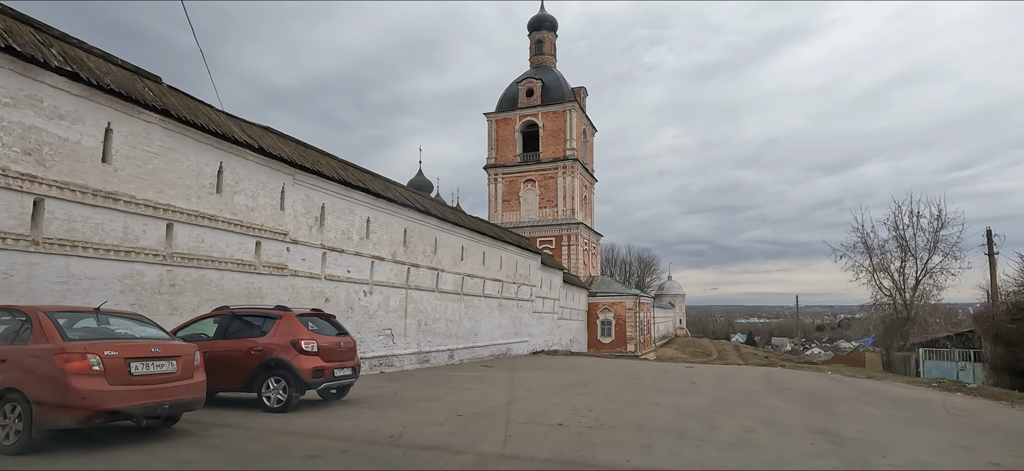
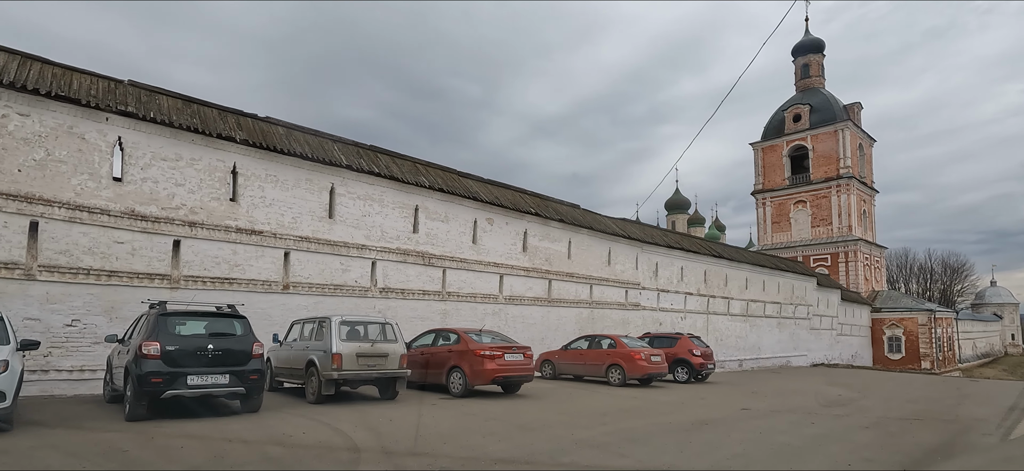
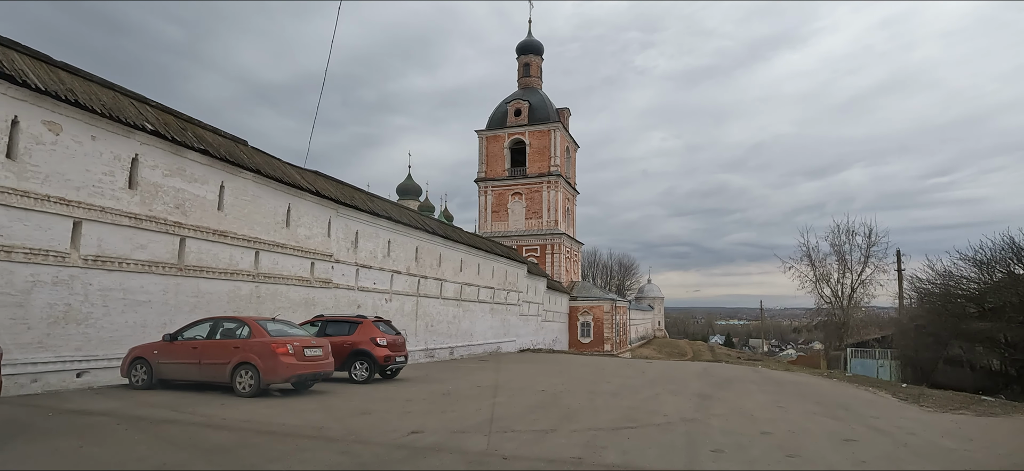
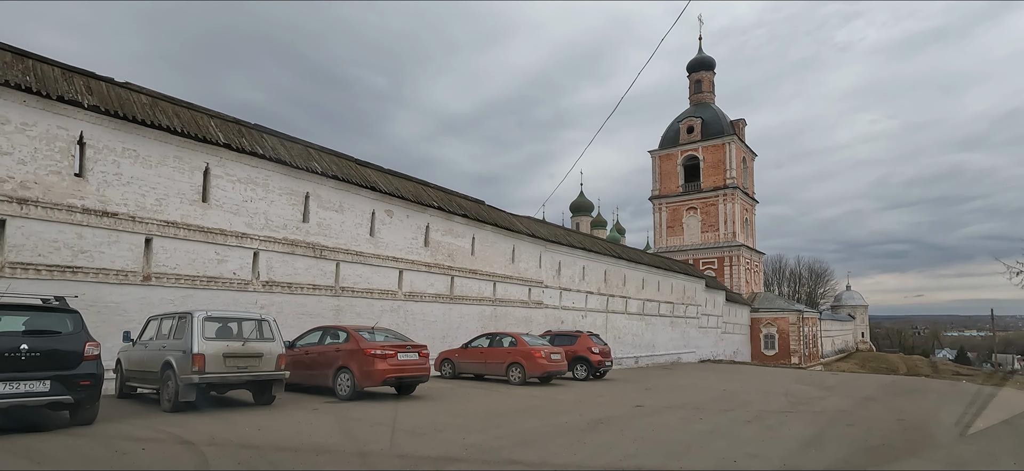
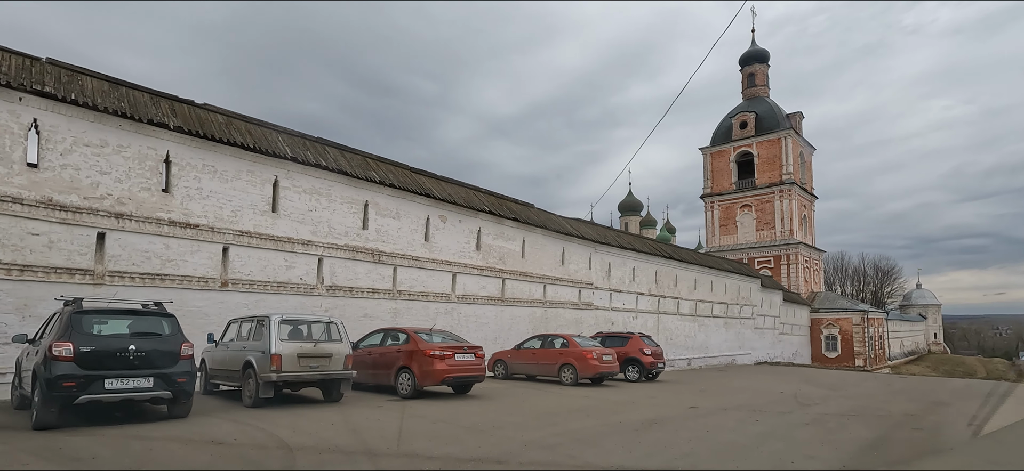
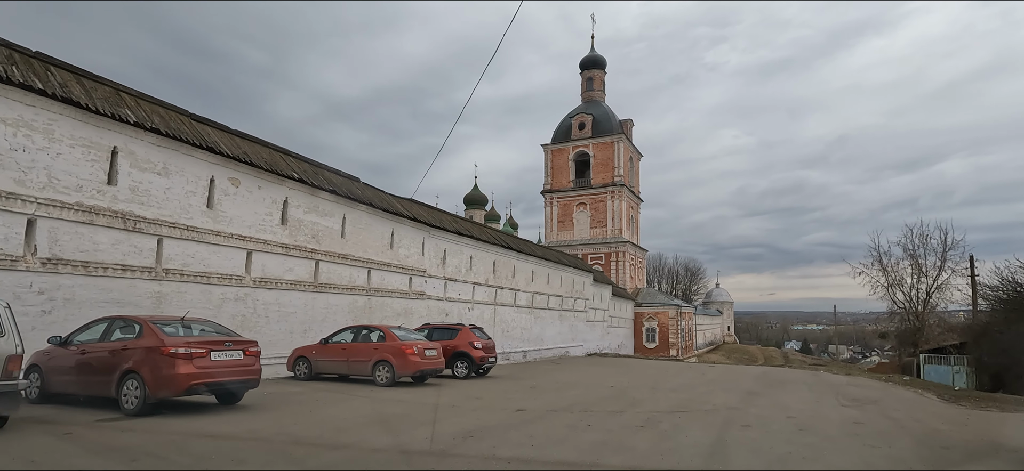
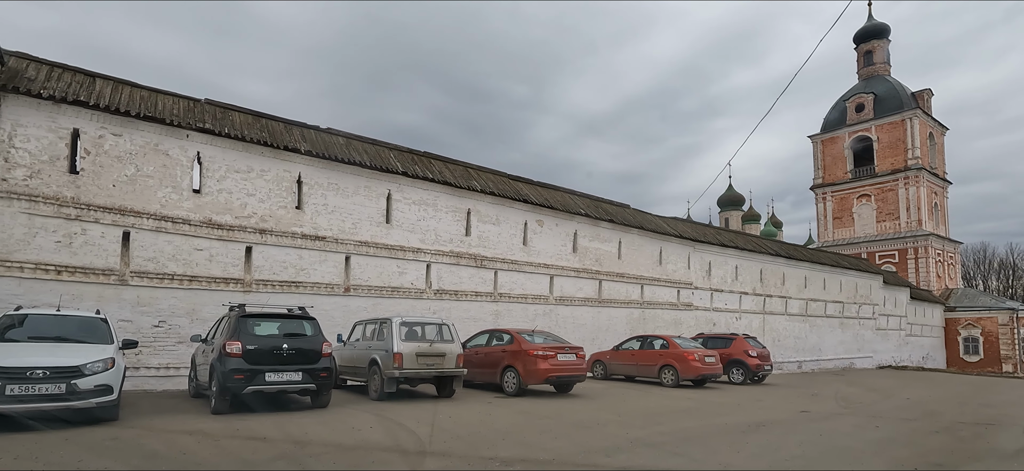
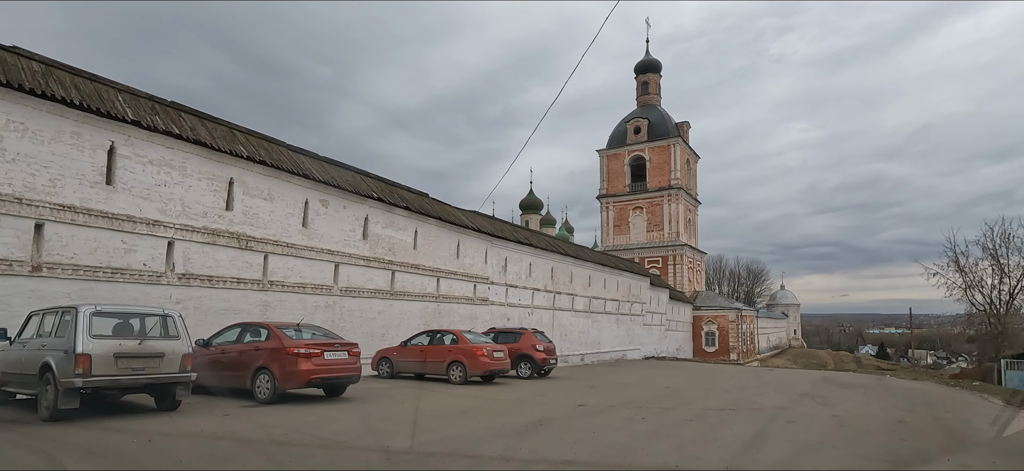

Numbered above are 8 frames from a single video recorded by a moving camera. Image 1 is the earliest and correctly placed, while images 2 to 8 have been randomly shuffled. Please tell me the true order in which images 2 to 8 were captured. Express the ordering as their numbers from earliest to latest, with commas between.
3, 6, 8, 4, 5, 2, 7
